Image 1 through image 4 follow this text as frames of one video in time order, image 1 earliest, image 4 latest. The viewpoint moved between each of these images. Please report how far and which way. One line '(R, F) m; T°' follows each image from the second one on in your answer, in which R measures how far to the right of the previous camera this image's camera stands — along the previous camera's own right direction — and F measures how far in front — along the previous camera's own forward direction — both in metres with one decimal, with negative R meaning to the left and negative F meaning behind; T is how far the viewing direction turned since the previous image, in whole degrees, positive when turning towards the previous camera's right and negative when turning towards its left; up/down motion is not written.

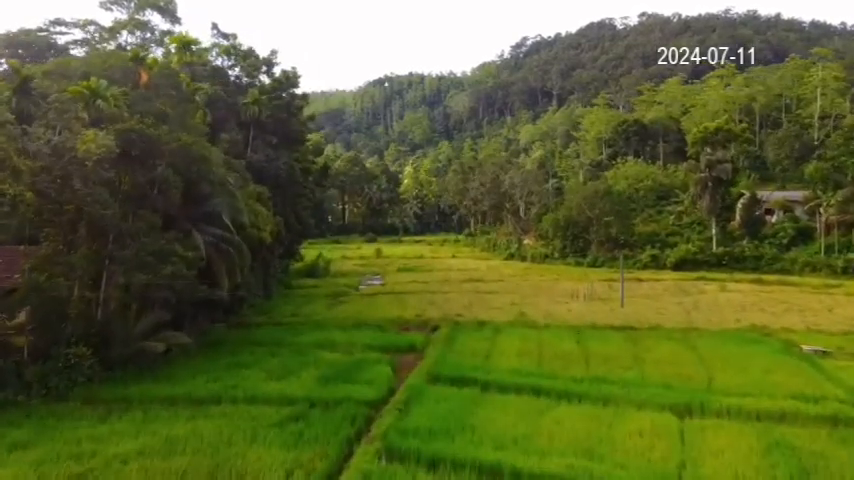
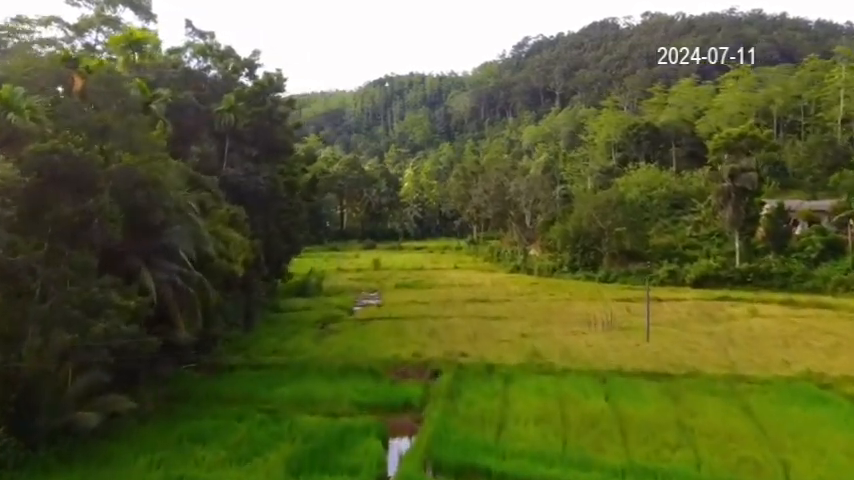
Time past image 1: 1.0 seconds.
(+0.1, +3.8) m; 0°
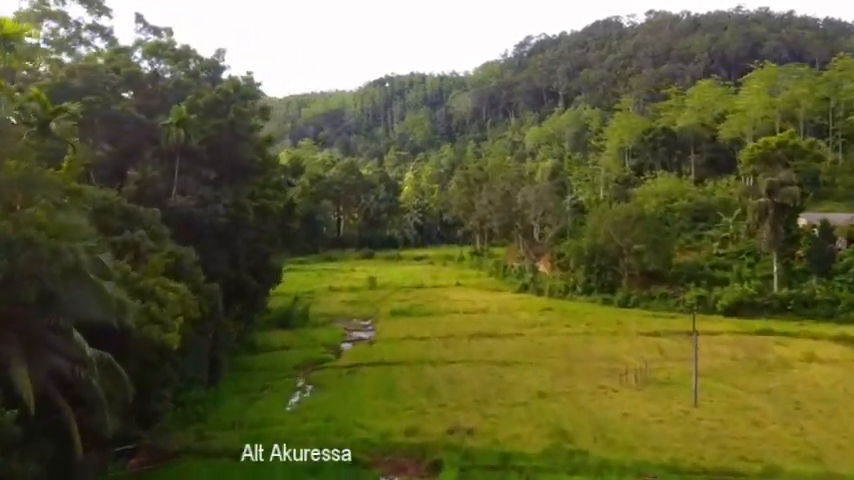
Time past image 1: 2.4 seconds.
(+0.1, +5.4) m; 0°
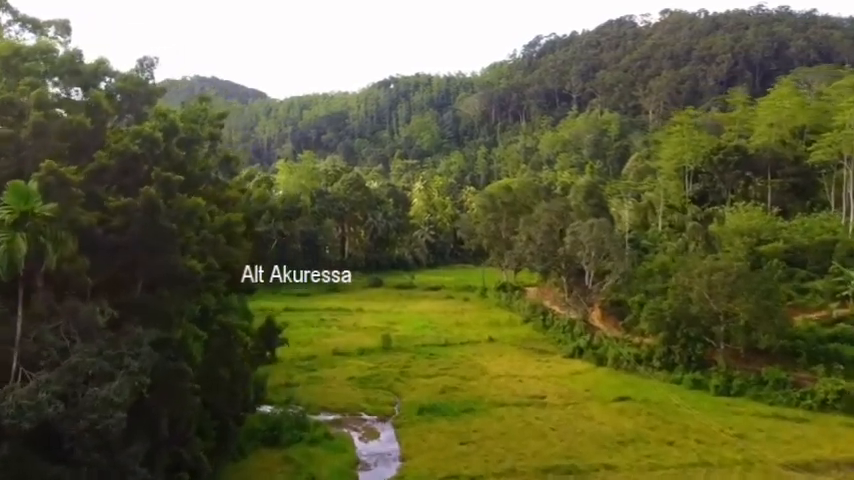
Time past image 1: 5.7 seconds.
(-2.1, +11.9) m; 0°
